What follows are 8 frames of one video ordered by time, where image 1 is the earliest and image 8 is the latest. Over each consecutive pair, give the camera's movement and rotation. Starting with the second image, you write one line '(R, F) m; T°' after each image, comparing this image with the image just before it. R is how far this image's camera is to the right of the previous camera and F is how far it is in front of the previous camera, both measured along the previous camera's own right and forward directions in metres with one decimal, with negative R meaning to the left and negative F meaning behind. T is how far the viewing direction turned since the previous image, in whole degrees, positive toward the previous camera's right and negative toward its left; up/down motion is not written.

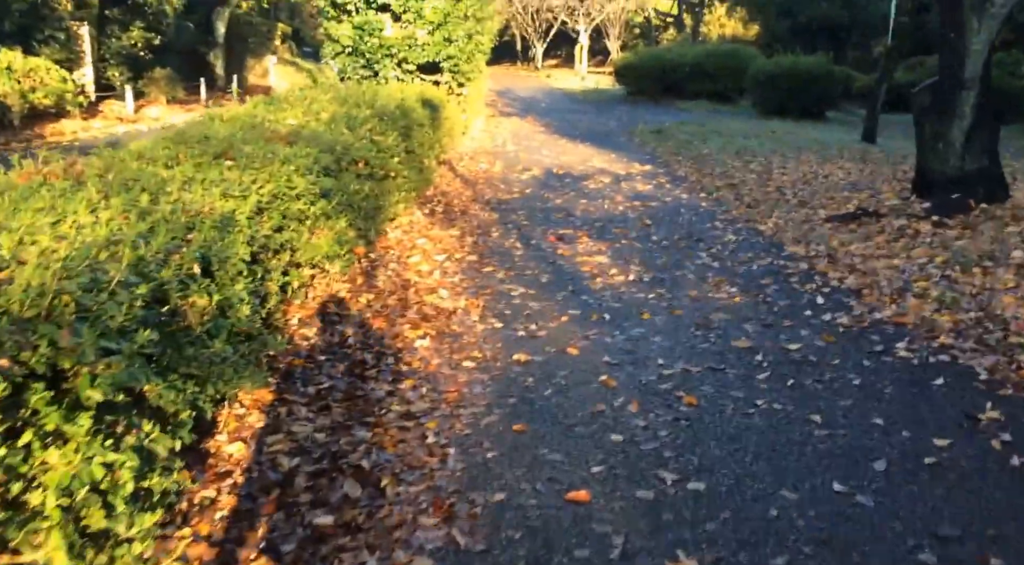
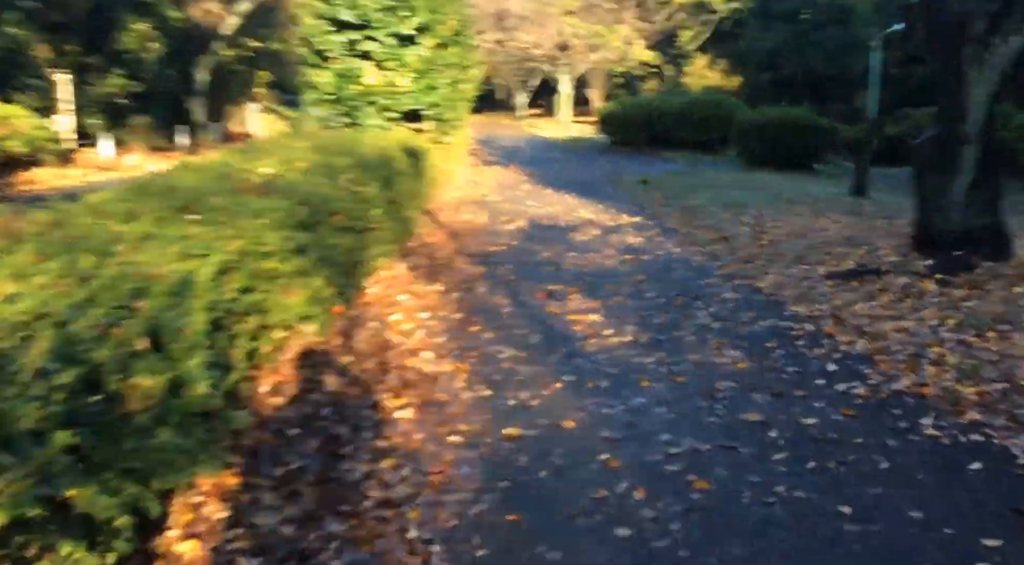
(-0.1, +0.5) m; +1°
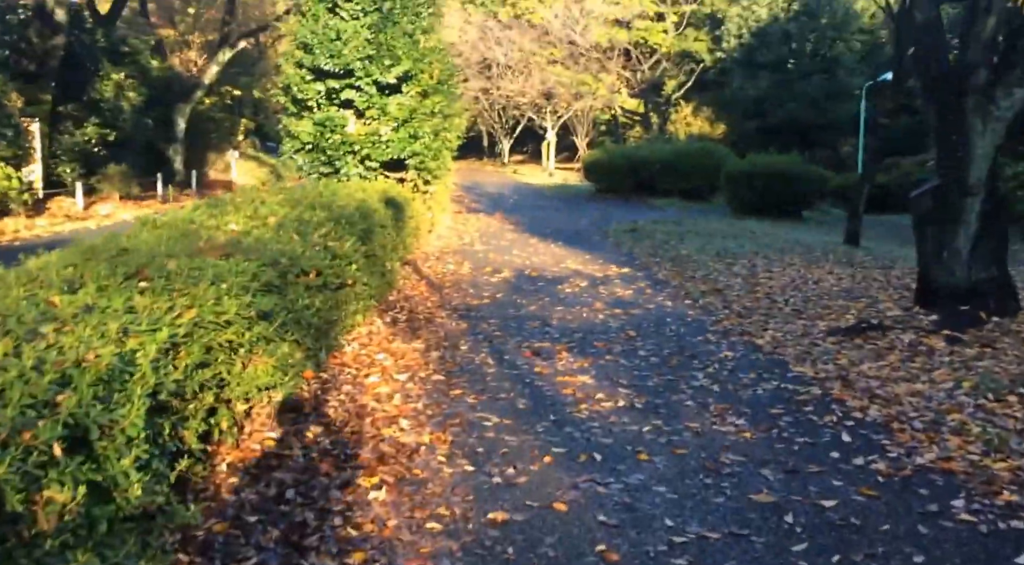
(0.0, +0.5) m; +1°
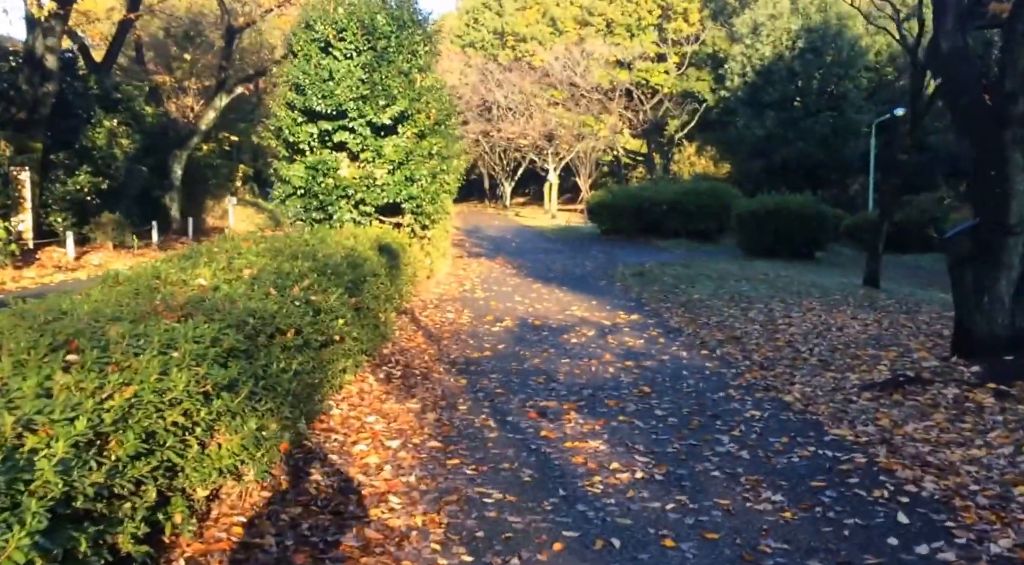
(0.0, +0.8) m; 0°
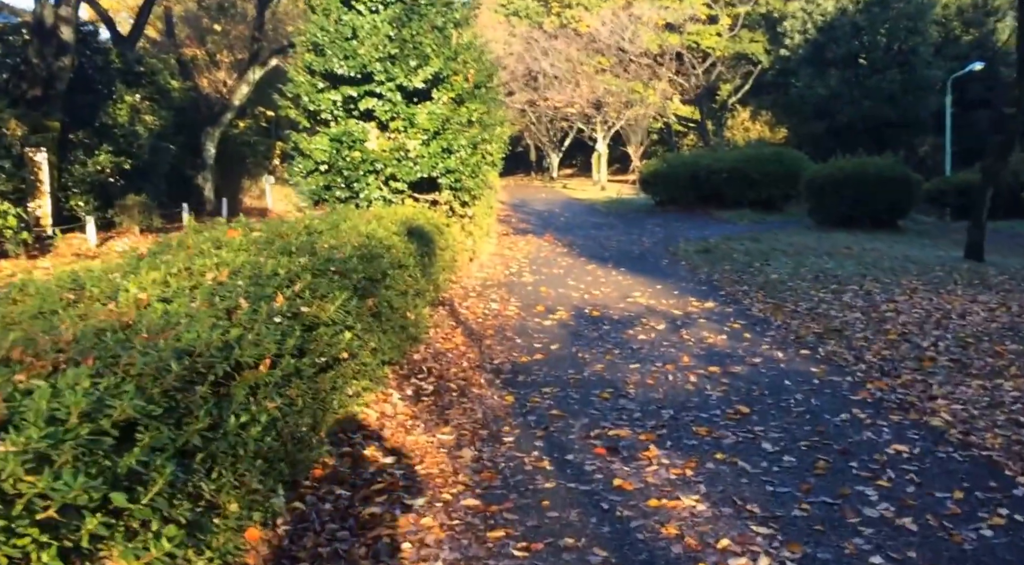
(-0.1, +2.0) m; -3°
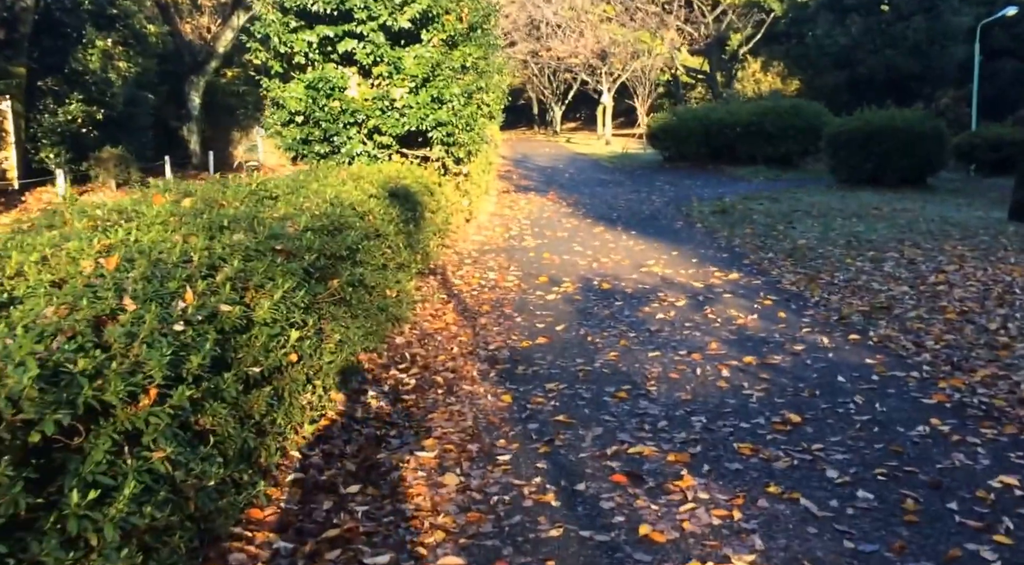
(0.0, +1.4) m; 0°
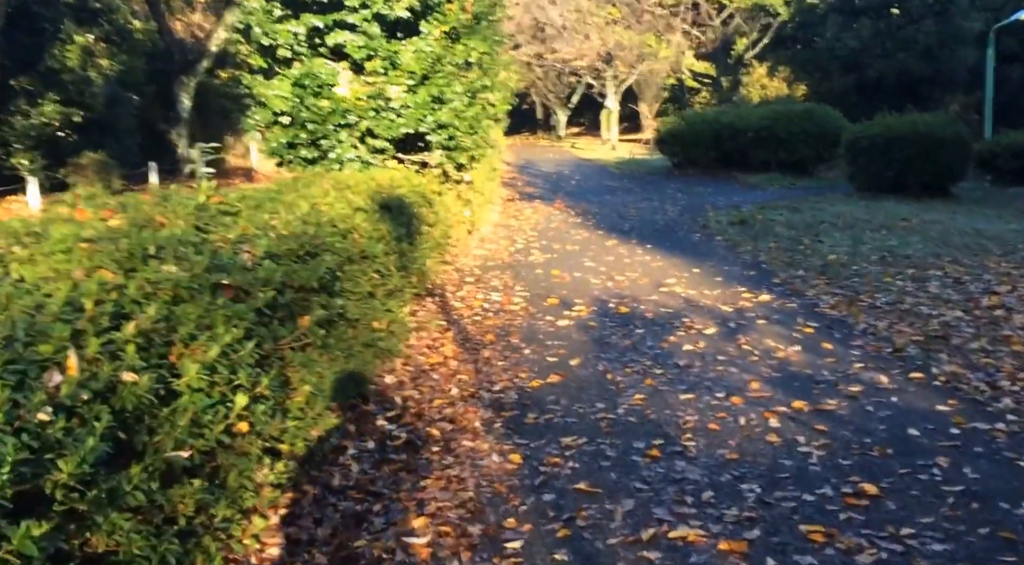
(0.0, +1.1) m; 0°
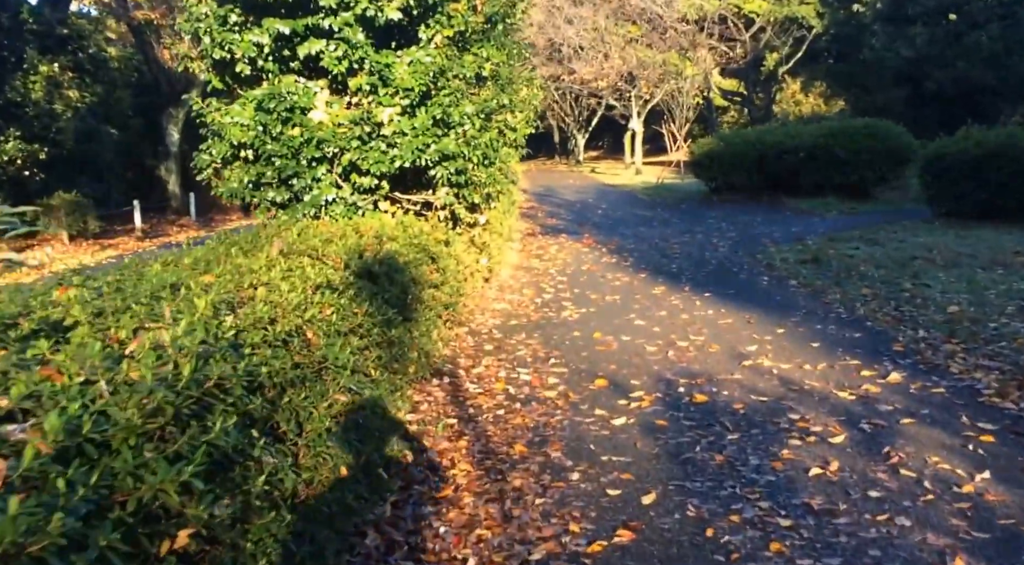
(-0.1, +2.6) m; -1°
